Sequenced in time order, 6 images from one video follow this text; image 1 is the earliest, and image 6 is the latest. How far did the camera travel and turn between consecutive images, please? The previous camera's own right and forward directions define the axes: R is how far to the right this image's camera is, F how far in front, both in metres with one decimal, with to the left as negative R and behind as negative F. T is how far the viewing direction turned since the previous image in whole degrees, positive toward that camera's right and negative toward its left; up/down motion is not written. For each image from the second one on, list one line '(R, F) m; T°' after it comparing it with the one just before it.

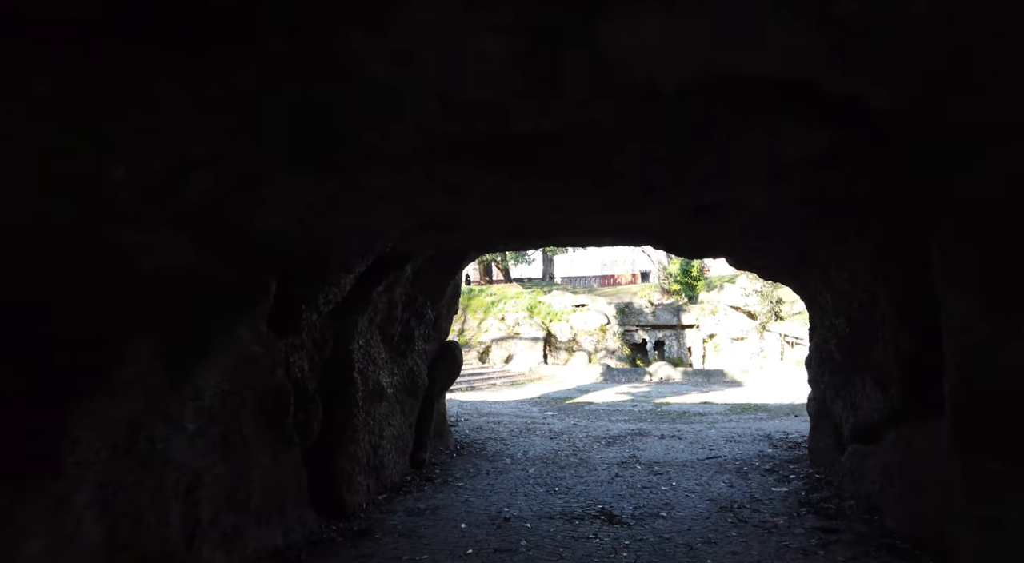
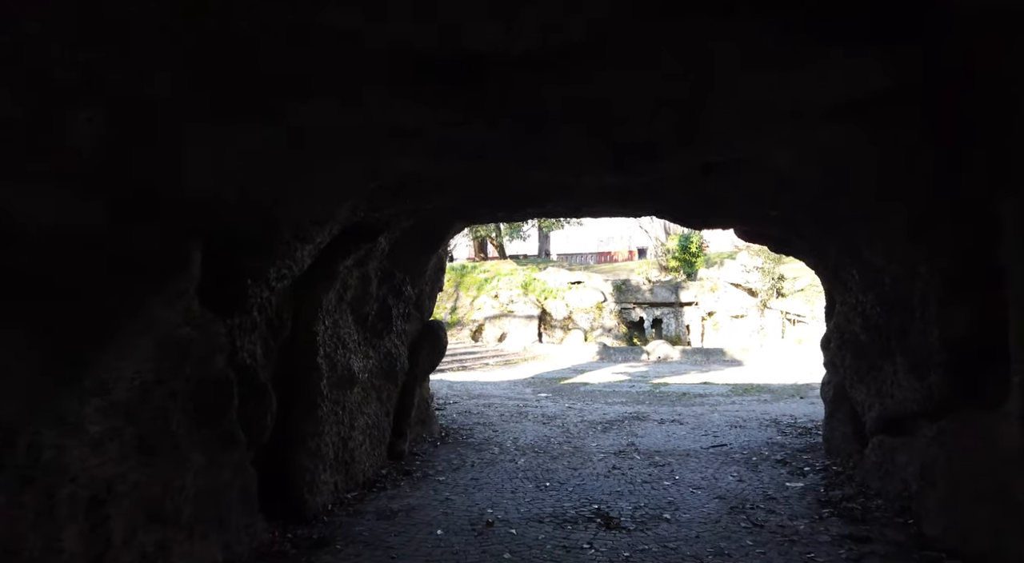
(+0.1, +0.6) m; 0°
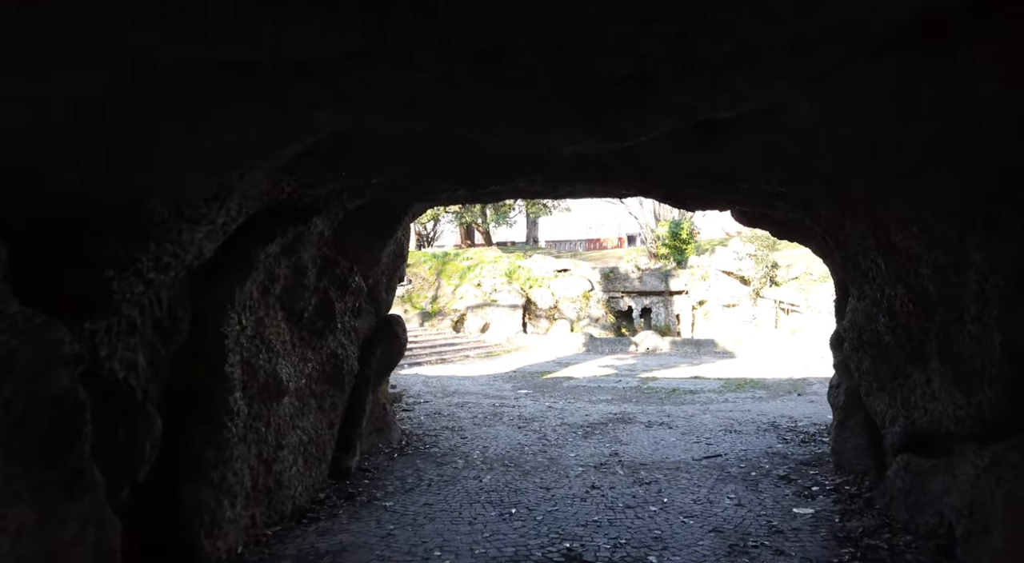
(+0.2, +0.8) m; +1°
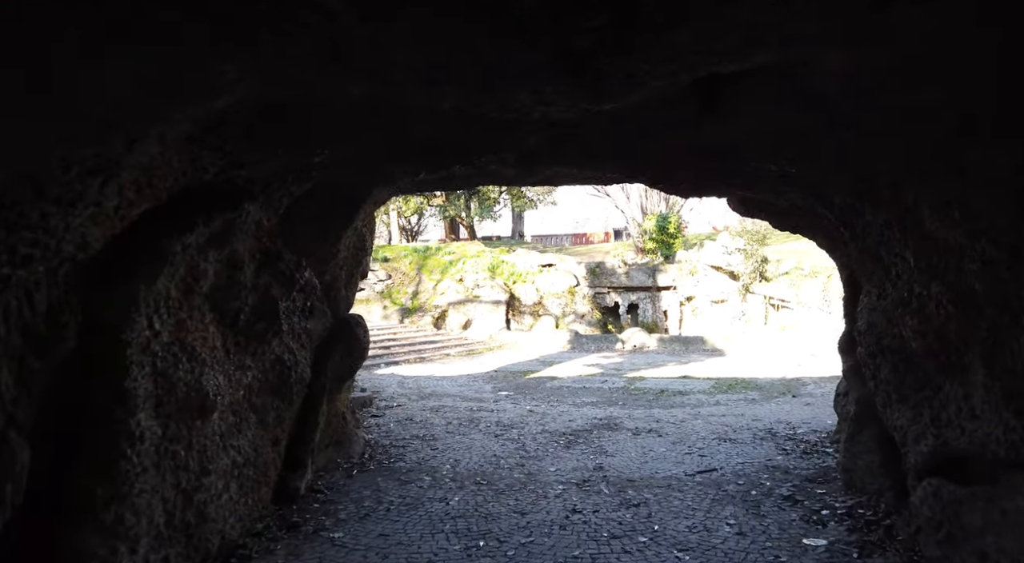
(+0.1, +0.6) m; +1°
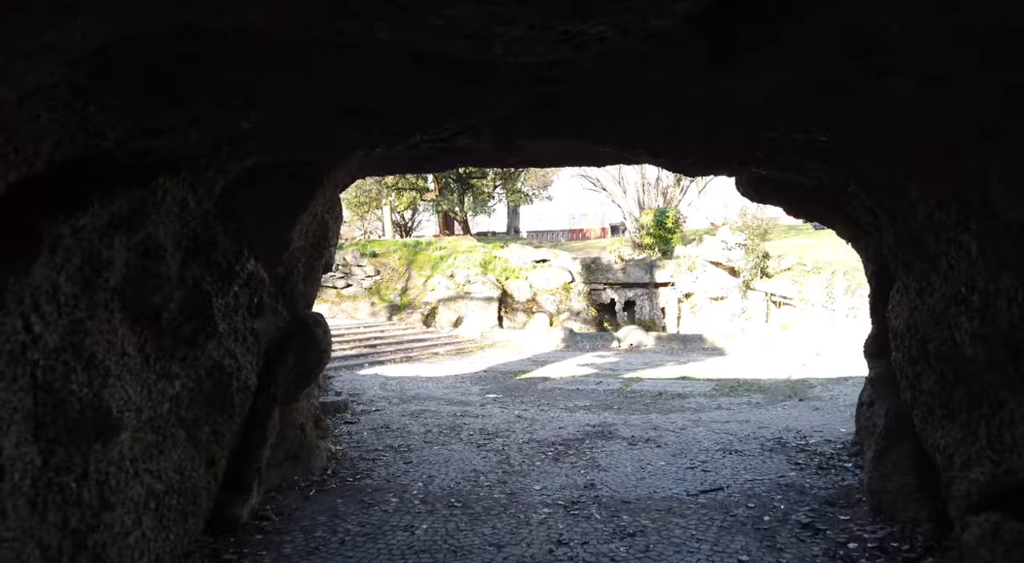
(+0.1, +0.6) m; 0°
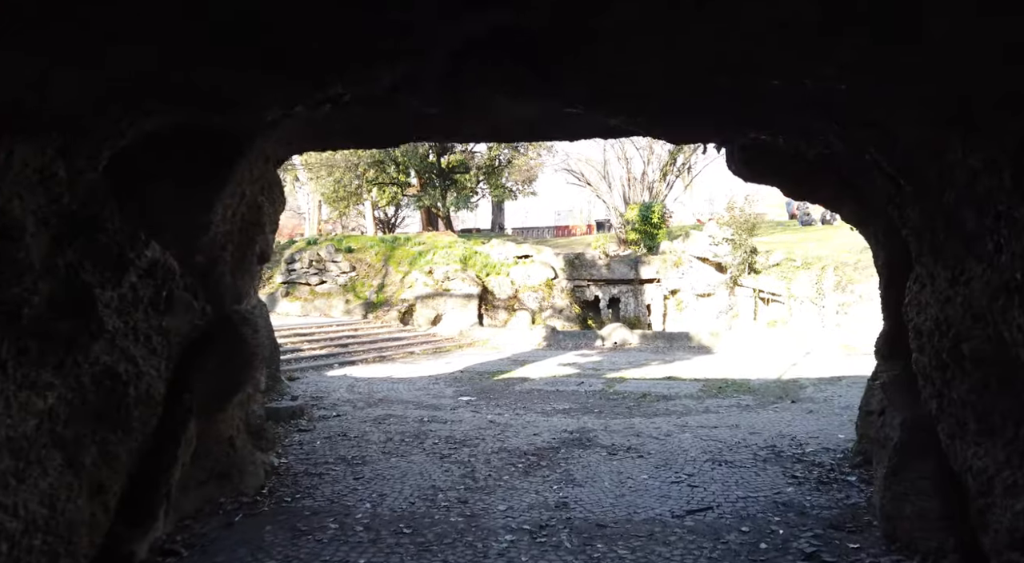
(+0.2, +0.6) m; +1°
